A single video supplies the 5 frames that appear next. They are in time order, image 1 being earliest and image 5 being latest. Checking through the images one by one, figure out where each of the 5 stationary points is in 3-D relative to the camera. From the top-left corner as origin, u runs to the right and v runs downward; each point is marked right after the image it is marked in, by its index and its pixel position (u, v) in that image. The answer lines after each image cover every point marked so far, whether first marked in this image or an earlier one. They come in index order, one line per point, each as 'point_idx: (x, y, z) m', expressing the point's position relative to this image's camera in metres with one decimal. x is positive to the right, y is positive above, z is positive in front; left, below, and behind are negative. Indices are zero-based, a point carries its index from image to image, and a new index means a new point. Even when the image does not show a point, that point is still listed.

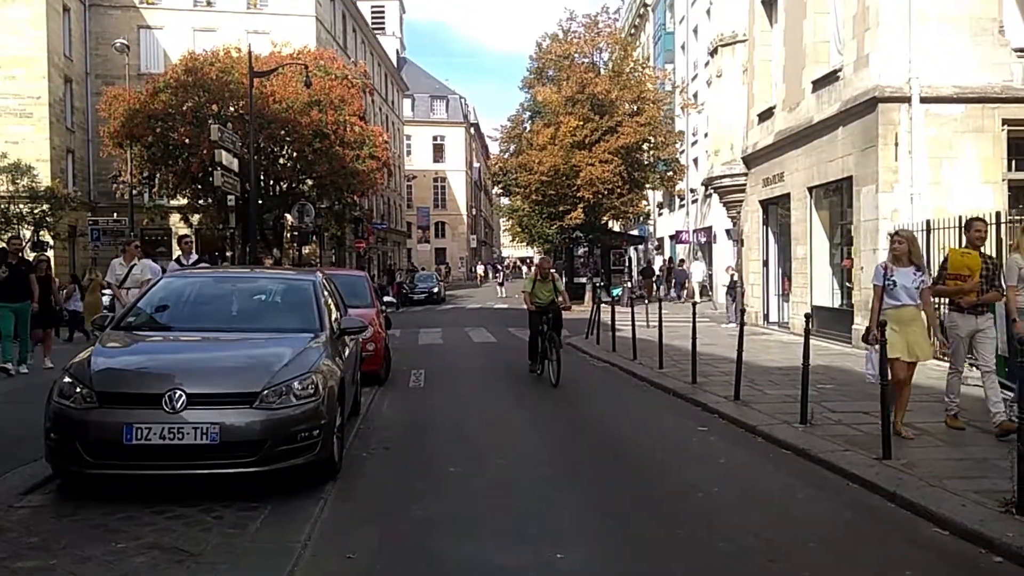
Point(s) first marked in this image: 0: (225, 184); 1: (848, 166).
0: (-5.4, +1.9, +17.0) m
1: (+6.1, +2.2, +16.7) m
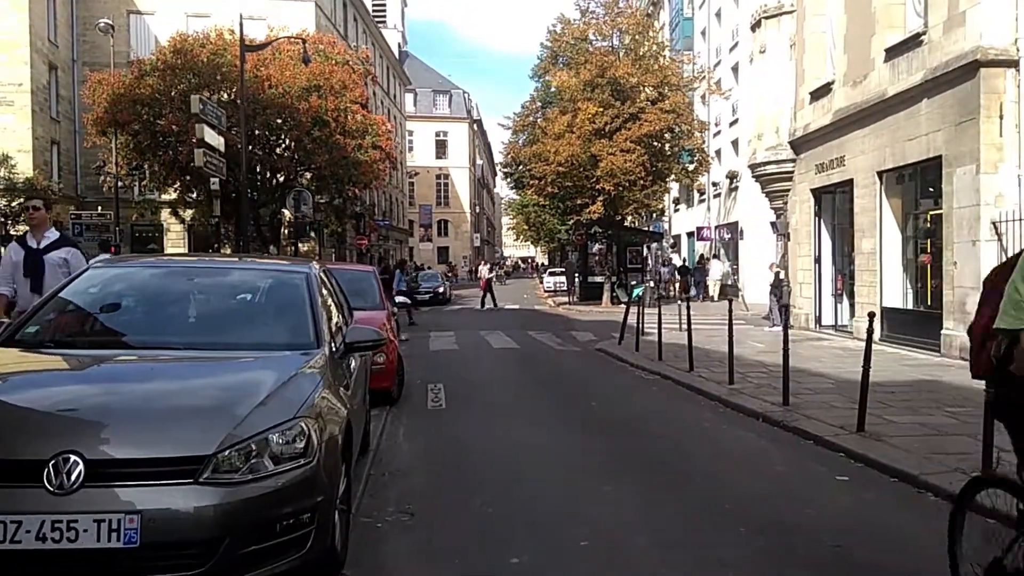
0: (-4.9, +2.0, +14.6) m
1: (+6.6, +2.2, +14.3) m
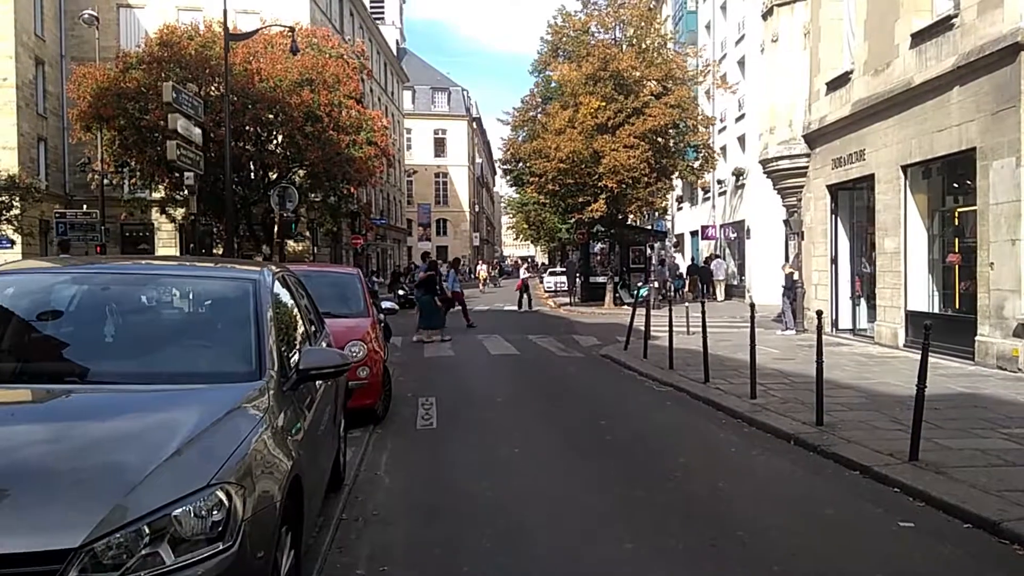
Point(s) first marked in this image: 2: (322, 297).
0: (-4.9, +1.9, +13.6) m
1: (+6.5, +2.2, +13.2) m
2: (-2.1, -0.1, +10.2) m
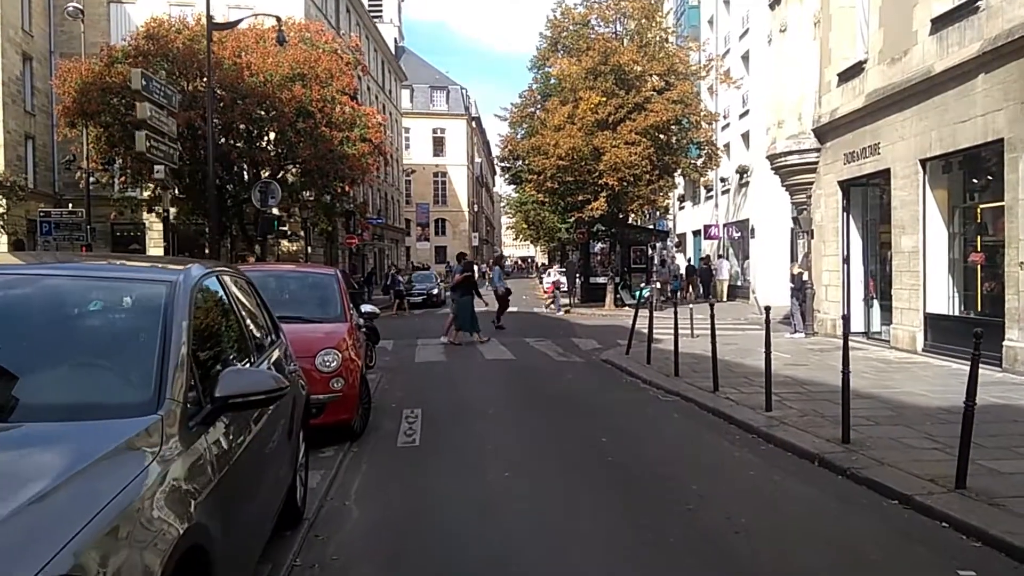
0: (-5.0, +1.9, +12.7) m
1: (+6.5, +2.2, +12.4) m
2: (-2.2, -0.1, +9.3) m
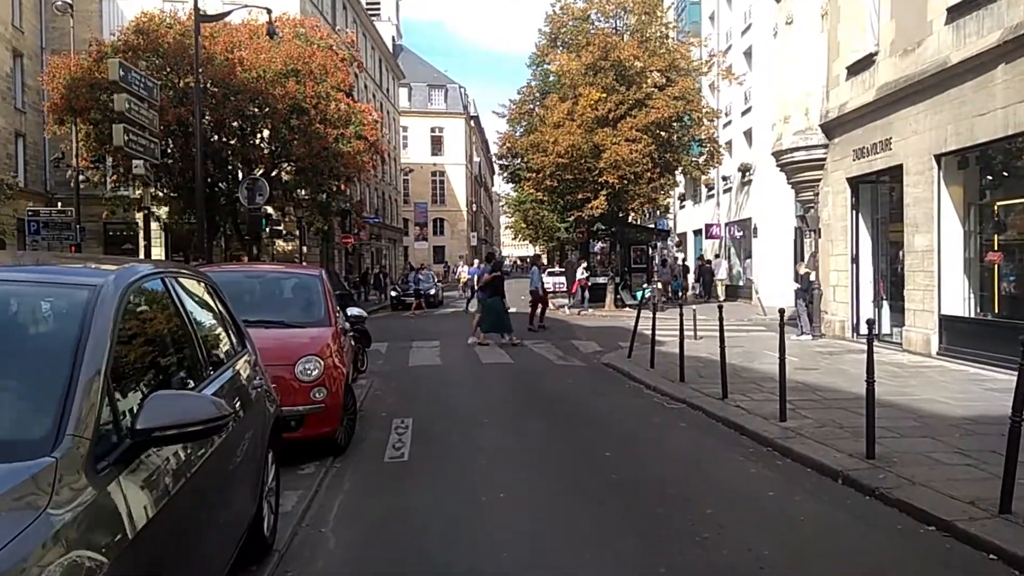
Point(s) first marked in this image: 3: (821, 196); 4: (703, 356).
0: (-5.0, +1.9, +12.1) m
1: (+6.4, +2.2, +11.8) m
2: (-2.2, -0.2, +8.7) m
3: (+6.2, +1.8, +18.5) m
4: (+3.1, -1.1, +15.0) m
